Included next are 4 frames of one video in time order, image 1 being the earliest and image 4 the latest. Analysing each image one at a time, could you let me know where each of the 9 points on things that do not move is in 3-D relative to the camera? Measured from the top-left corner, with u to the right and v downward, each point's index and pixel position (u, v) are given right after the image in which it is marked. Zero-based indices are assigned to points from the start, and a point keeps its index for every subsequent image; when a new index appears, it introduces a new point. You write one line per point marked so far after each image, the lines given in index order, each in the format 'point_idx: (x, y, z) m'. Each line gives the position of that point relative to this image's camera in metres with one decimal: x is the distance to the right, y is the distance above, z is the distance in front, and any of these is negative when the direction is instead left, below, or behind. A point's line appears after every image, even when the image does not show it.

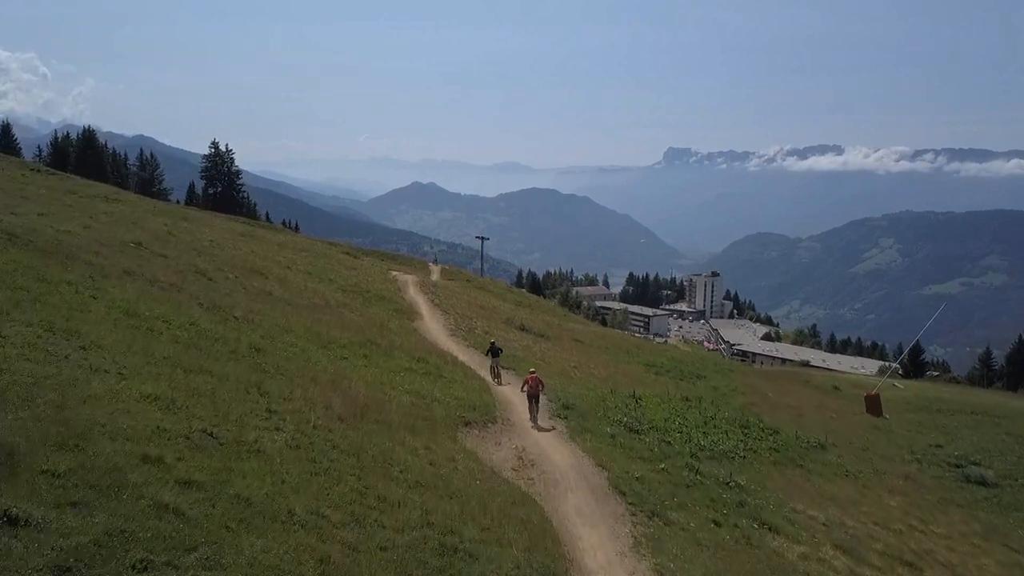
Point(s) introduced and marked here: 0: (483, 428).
0: (-0.9, -4.5, +19.3) m
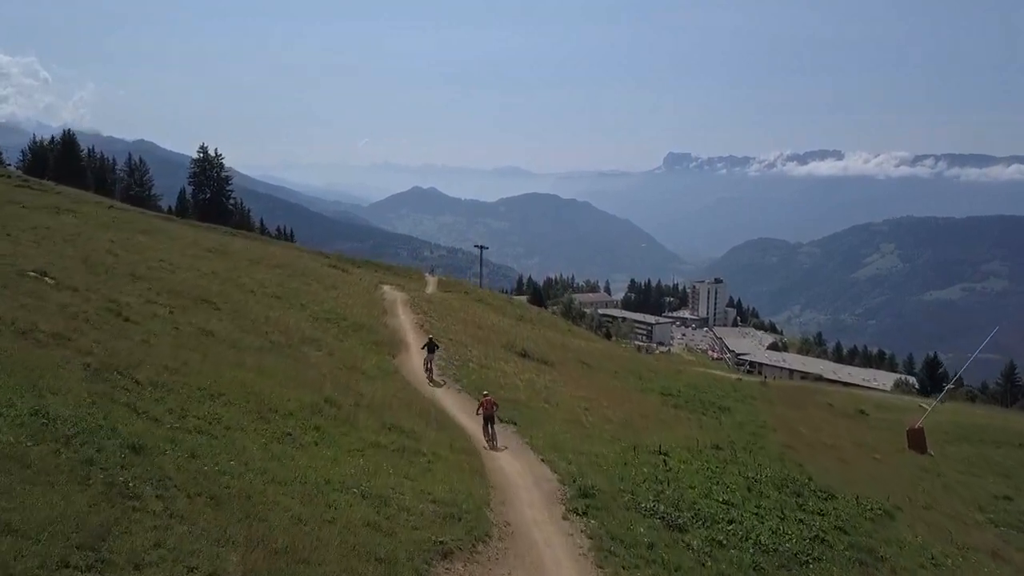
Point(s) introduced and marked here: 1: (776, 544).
0: (-0.9, -5.9, +13.4) m
1: (+8.3, -8.0, +19.2) m
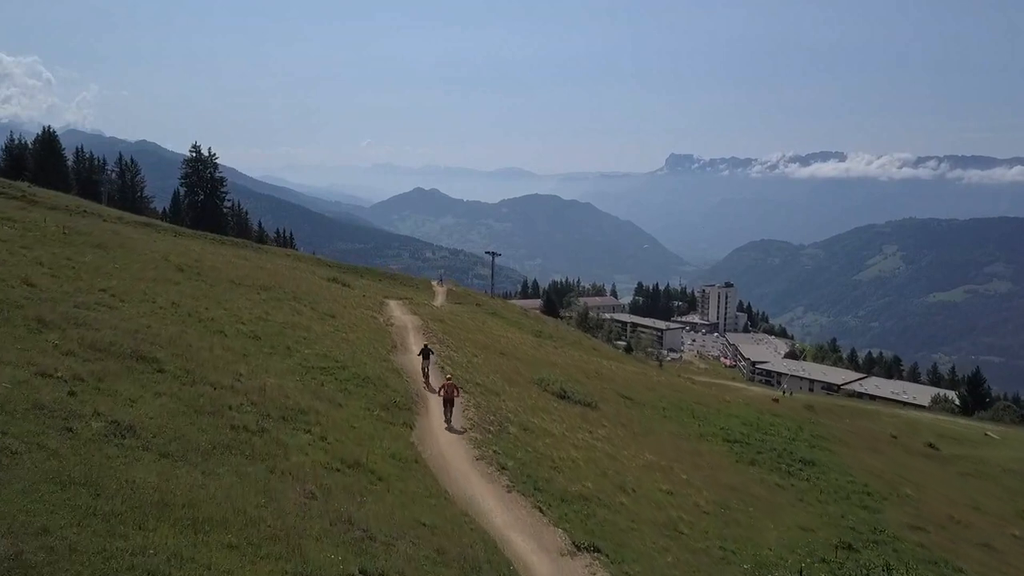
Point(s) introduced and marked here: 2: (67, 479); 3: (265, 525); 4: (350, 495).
0: (+1.5, -7.6, +4.3) m
1: (+10.7, -9.8, +10.1) m
2: (-8.8, -3.8, +12.2) m
3: (-5.3, -5.0, +13.1) m
4: (-4.4, -5.4, +16.3) m
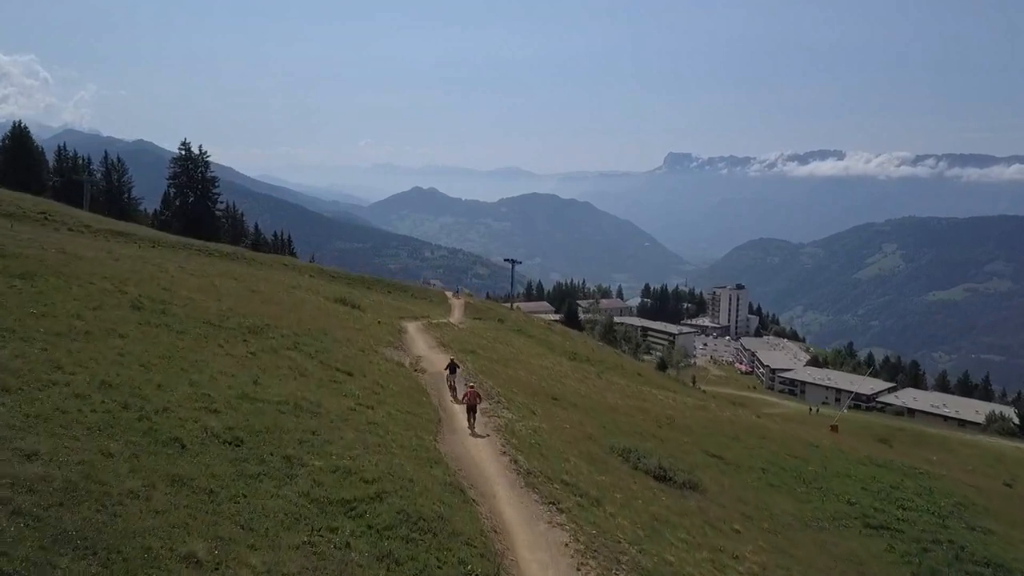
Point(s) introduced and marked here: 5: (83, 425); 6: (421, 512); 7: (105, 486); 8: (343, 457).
0: (+5.5, -9.8, -6.8) m
1: (+14.7, -11.9, -1.0) m
2: (-4.8, -5.9, +1.0) m
3: (-1.2, -7.1, +2.0) m
4: (-0.4, -7.5, +5.1) m
5: (-11.0, -3.4, +15.6) m
6: (-2.3, -6.2, +16.6) m
7: (-8.8, -4.2, +13.2) m
8: (-5.1, -5.1, +18.1) m
